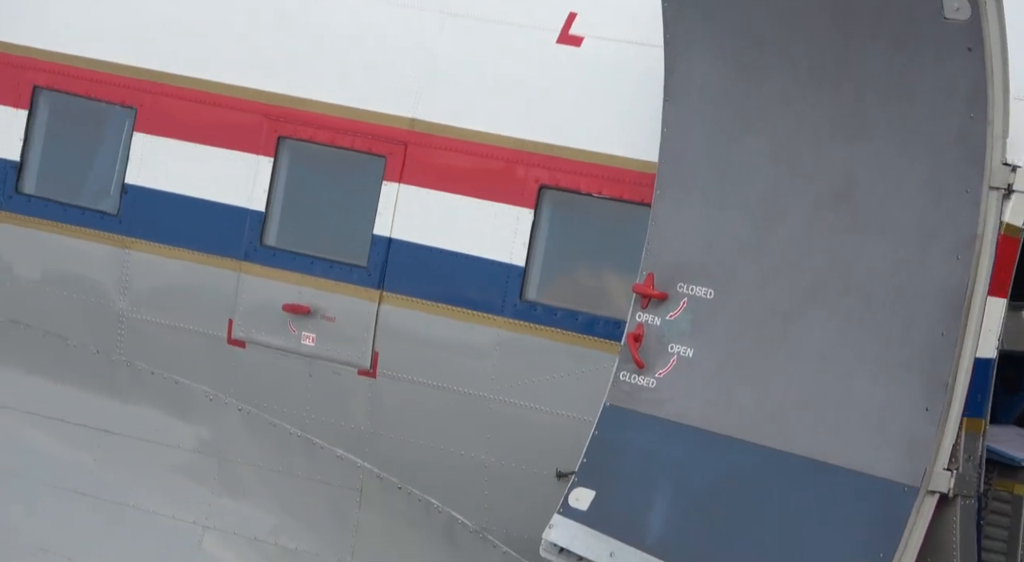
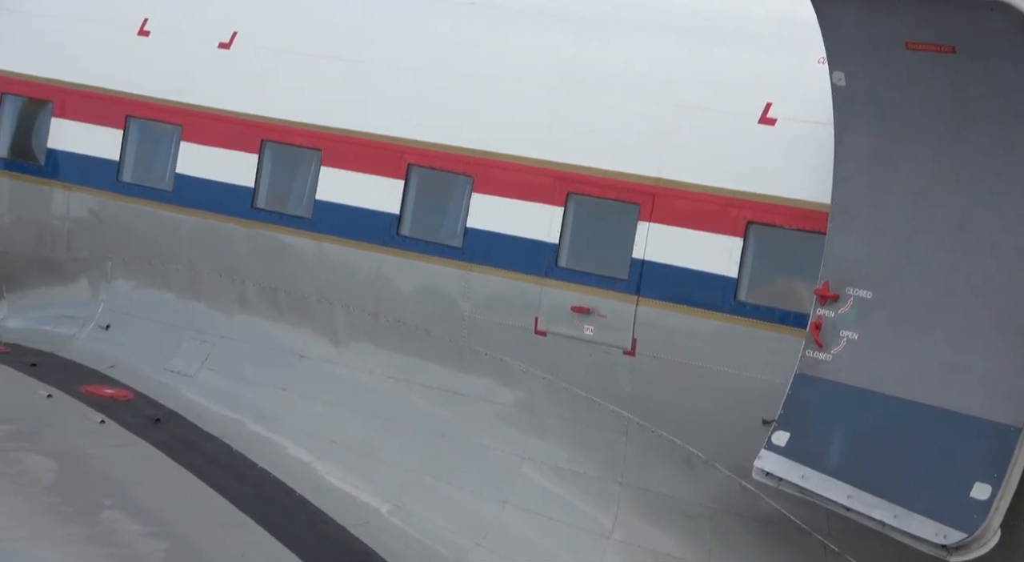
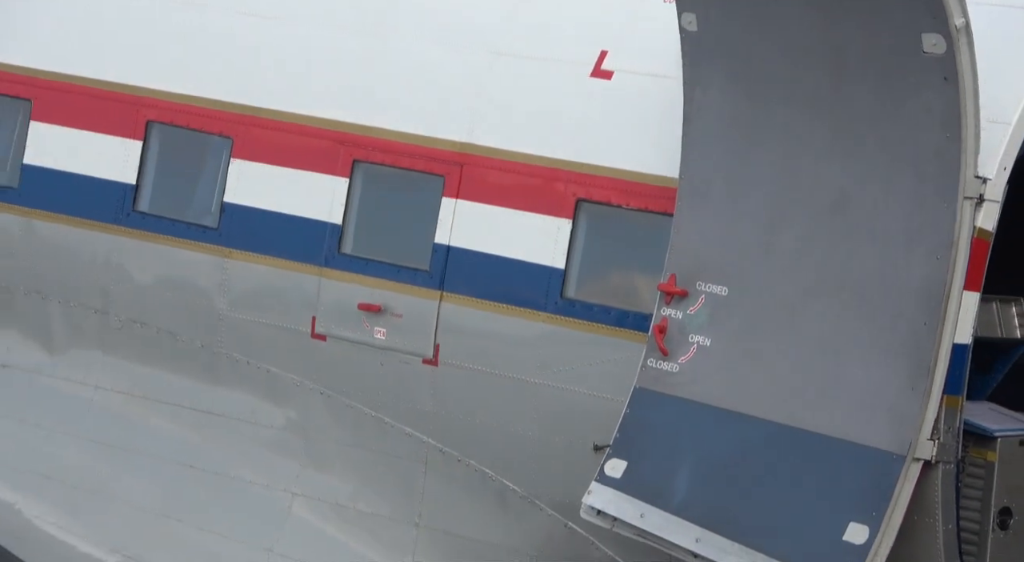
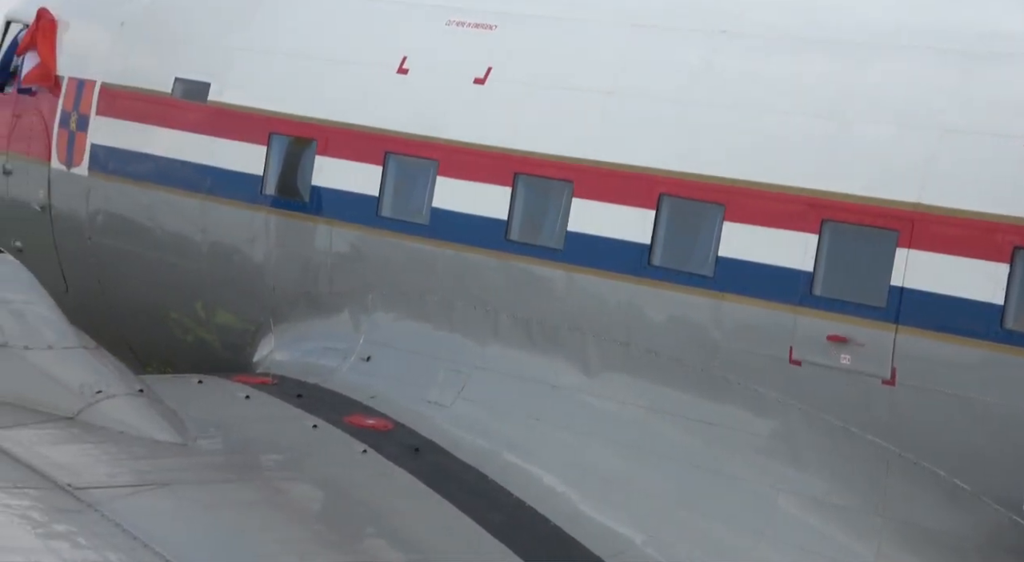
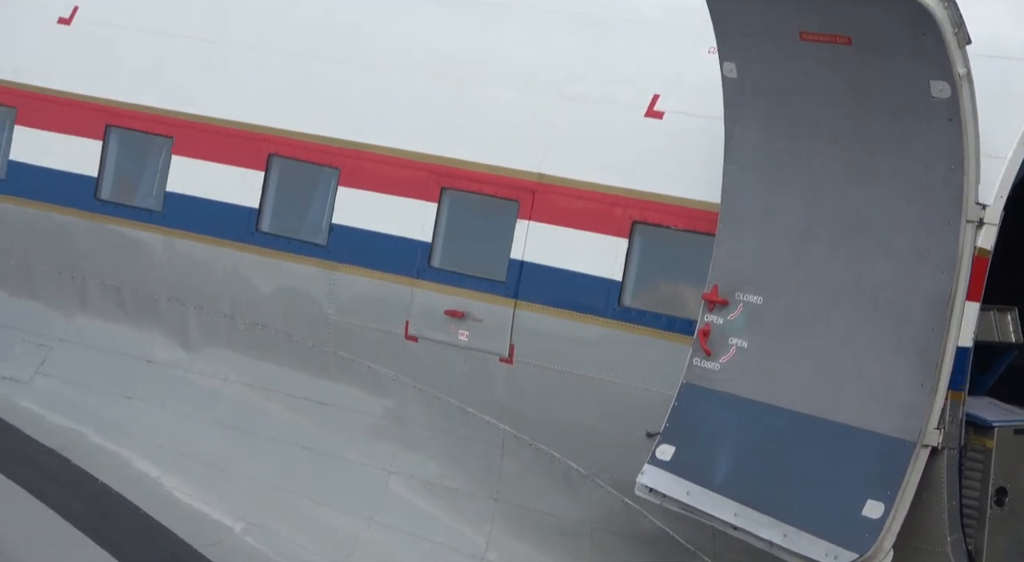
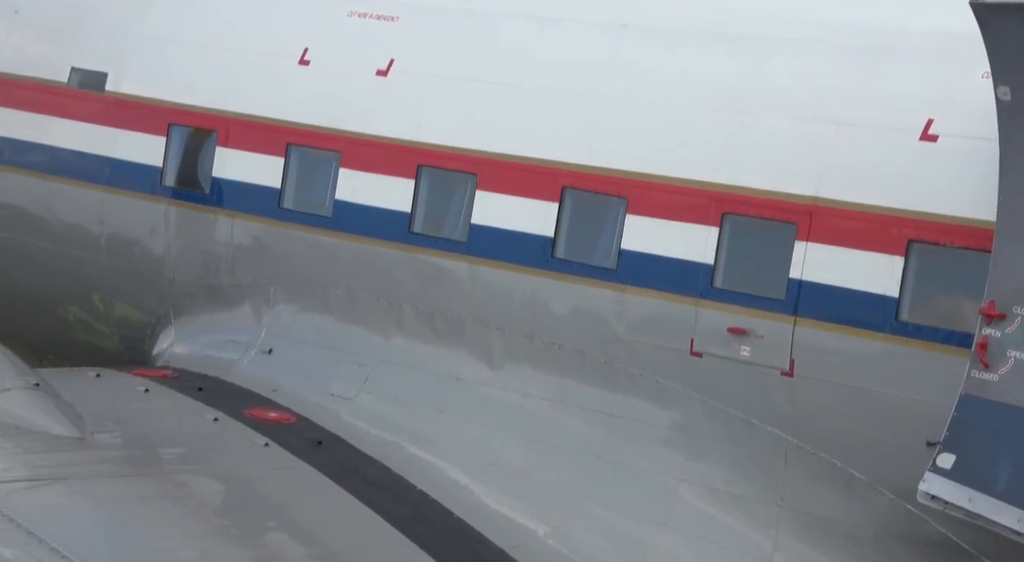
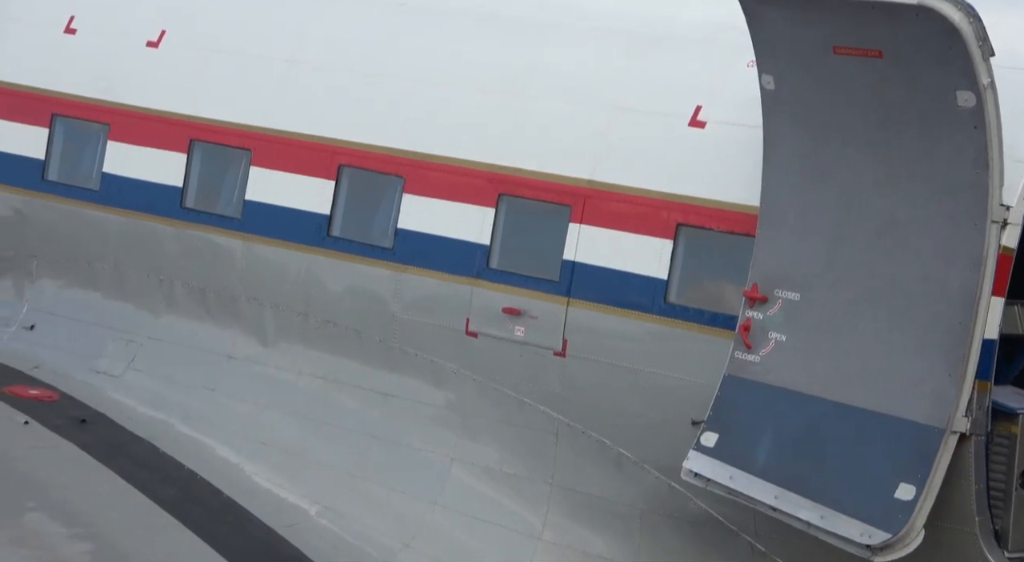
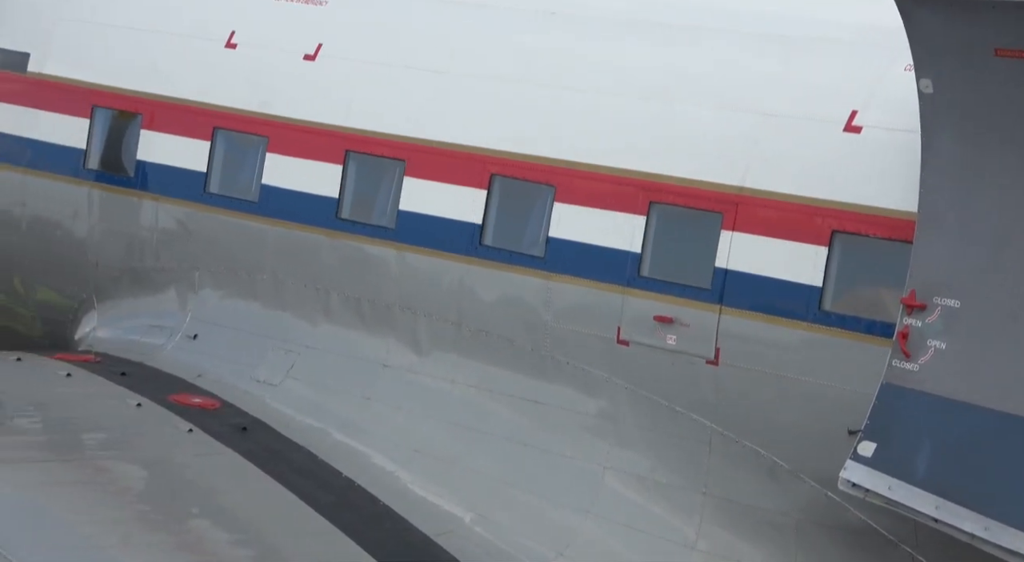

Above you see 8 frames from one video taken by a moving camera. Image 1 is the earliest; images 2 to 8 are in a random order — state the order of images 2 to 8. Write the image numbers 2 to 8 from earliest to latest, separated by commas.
3, 5, 7, 2, 8, 6, 4
